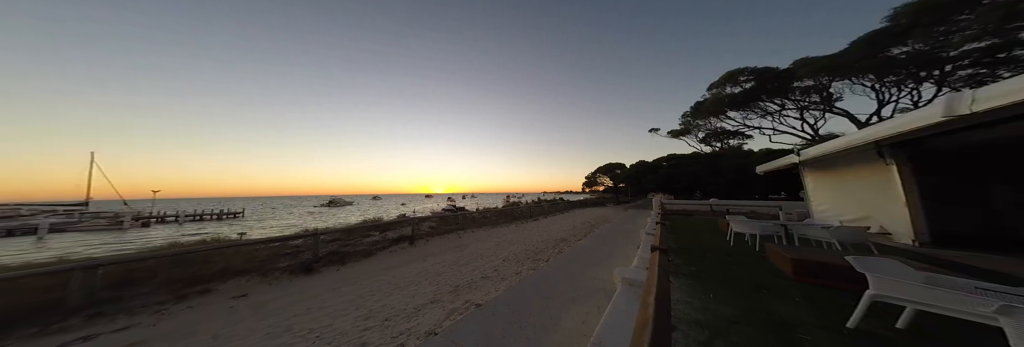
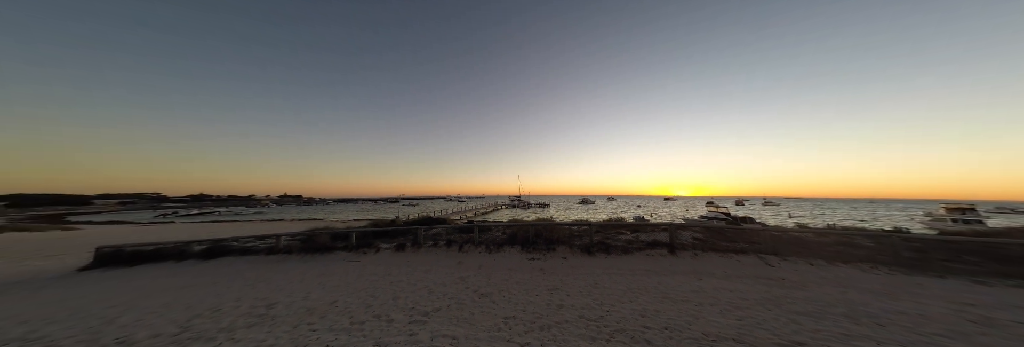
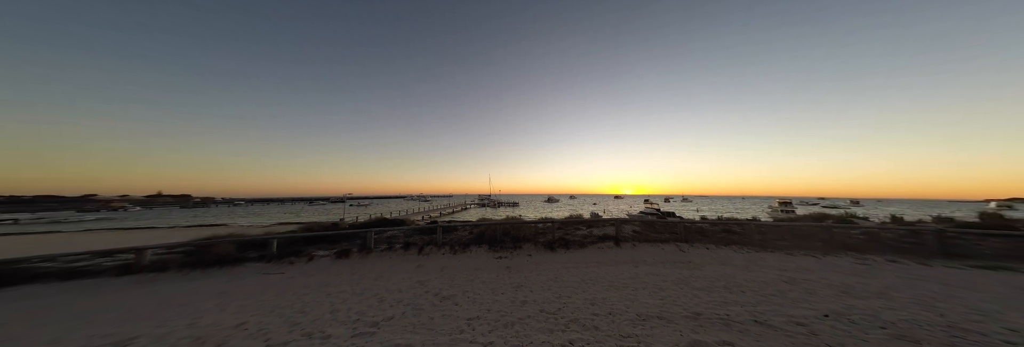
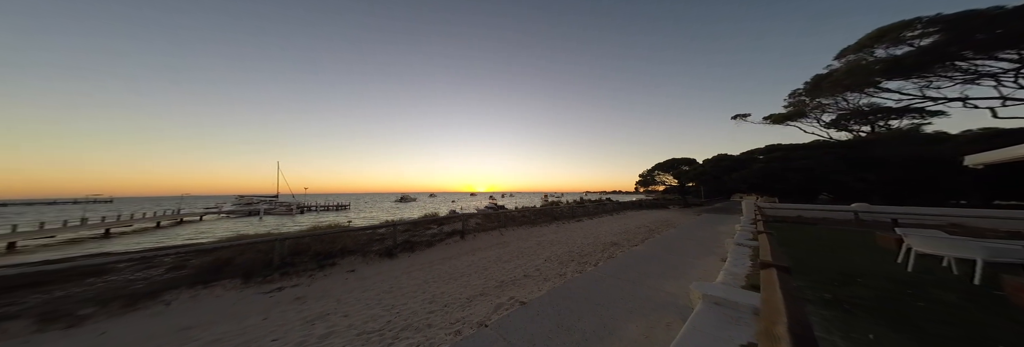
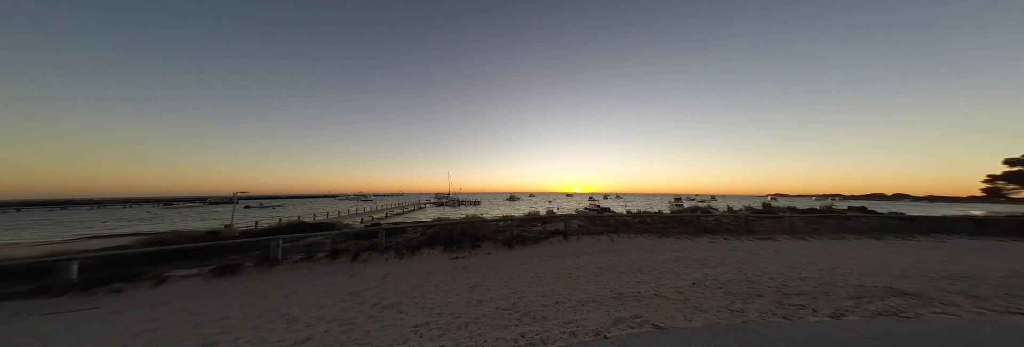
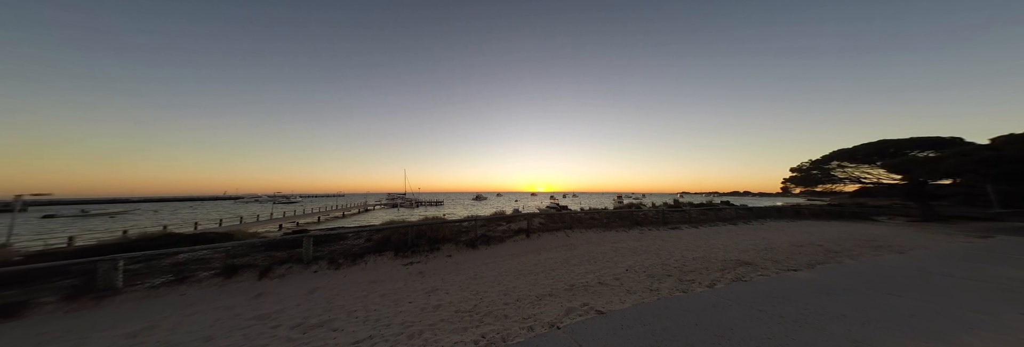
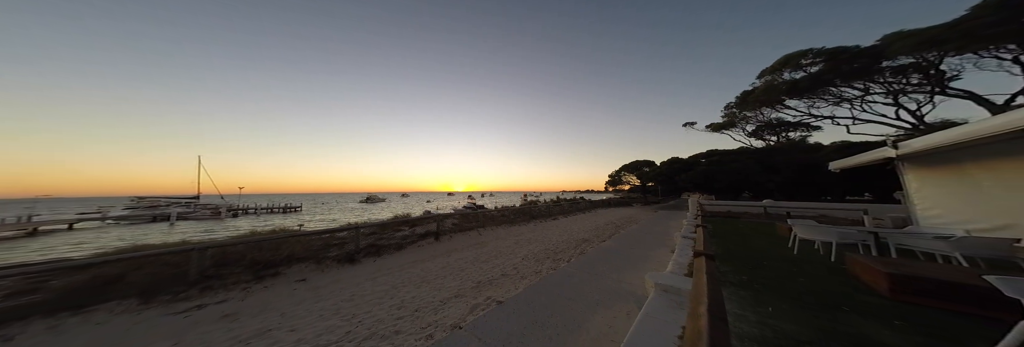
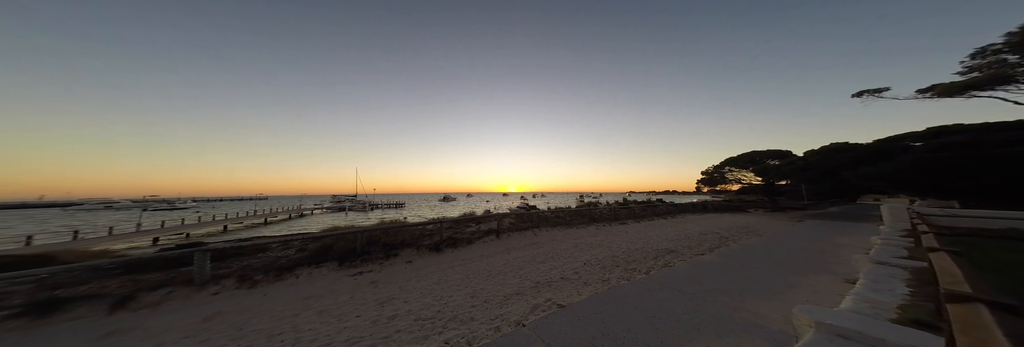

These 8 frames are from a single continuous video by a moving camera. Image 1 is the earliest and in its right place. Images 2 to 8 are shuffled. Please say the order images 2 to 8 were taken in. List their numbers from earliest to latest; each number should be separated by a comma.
7, 4, 8, 6, 5, 3, 2
